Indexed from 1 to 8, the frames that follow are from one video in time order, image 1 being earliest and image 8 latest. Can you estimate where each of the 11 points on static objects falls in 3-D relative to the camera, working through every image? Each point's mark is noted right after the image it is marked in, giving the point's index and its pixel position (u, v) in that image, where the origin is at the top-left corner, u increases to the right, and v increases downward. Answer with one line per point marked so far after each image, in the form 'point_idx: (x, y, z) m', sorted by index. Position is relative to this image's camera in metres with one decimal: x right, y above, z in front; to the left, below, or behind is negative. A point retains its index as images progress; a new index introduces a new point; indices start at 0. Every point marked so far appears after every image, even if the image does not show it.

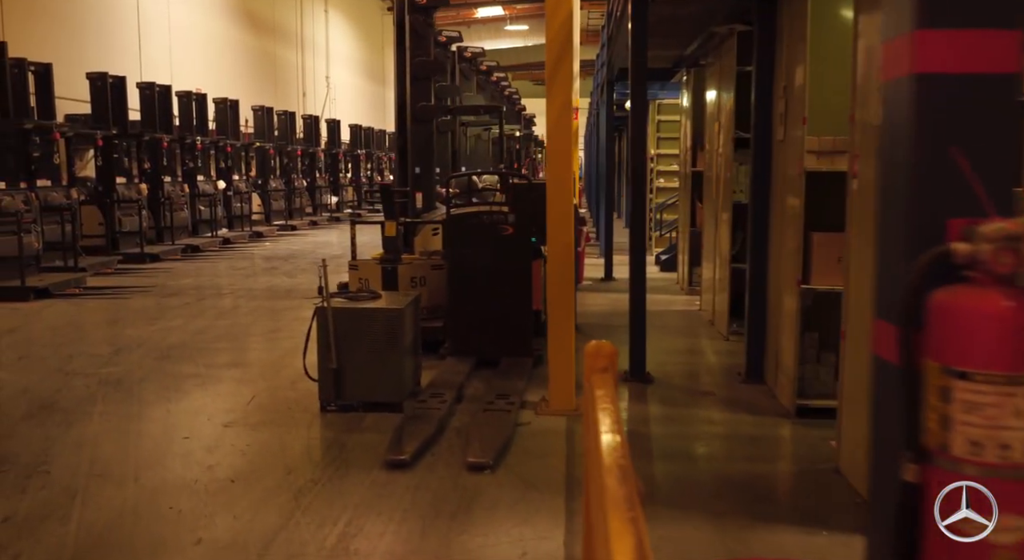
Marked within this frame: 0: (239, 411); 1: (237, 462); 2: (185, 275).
0: (-1.4, -0.7, +3.8) m
1: (-1.2, -0.8, +3.2) m
2: (-3.7, 0.0, +8.3) m
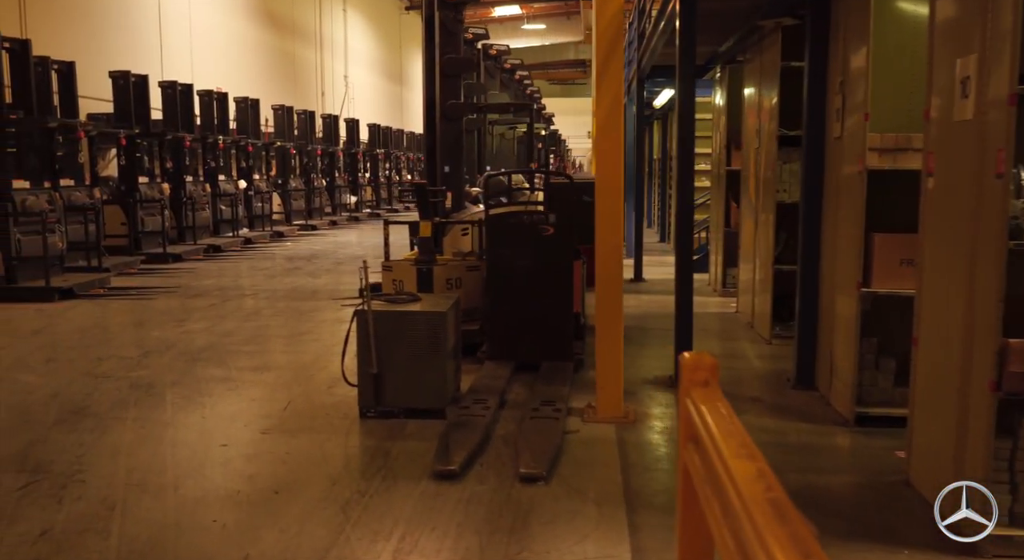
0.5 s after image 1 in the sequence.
0: (-1.2, -0.7, +3.7) m
1: (-1.0, -0.8, +3.0) m
2: (-3.4, 0.0, +8.3) m
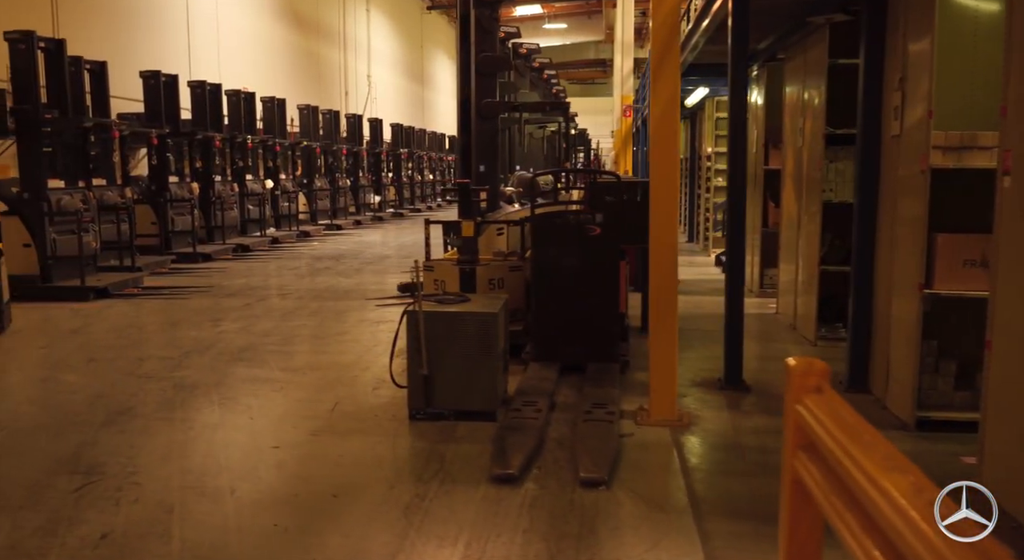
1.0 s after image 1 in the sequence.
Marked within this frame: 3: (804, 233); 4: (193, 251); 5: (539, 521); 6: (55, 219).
0: (-0.9, -0.7, +3.6) m
1: (-0.7, -0.8, +3.0) m
2: (-3.1, 0.0, +8.3) m
3: (+2.2, +0.4, +5.5) m
4: (-4.1, +0.4, +9.3) m
5: (+0.1, -0.9, +2.6) m
6: (-4.4, +0.6, +7.0) m
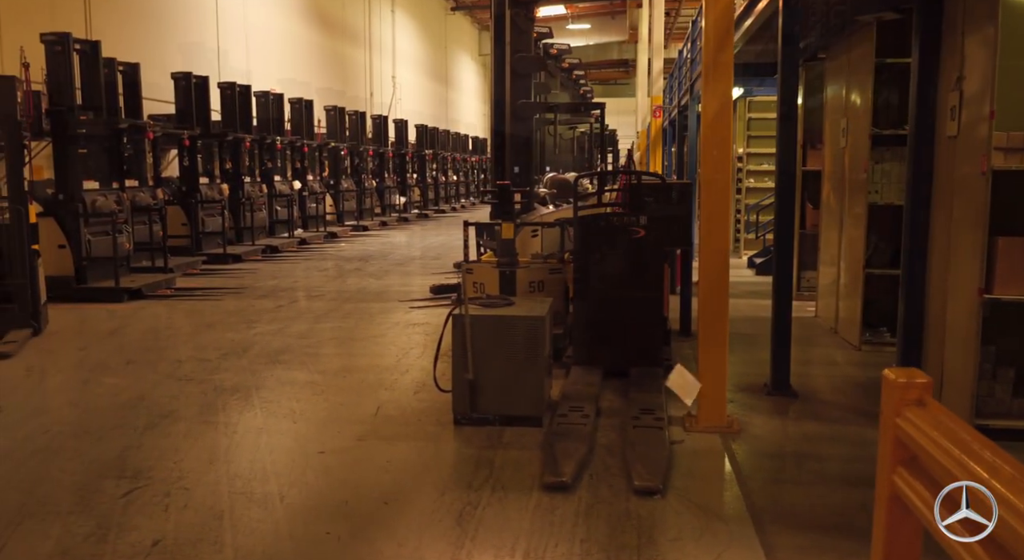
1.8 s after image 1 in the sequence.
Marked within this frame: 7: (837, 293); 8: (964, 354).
0: (-0.7, -0.7, +3.6) m
1: (-0.5, -0.8, +3.0) m
2: (-2.8, 0.0, +8.3) m
3: (+2.5, +0.3, +5.3) m
4: (-3.7, +0.4, +9.4) m
5: (+0.3, -0.9, +2.5) m
6: (-4.1, +0.6, +7.1) m
7: (+2.5, -0.1, +5.5) m
8: (+2.2, -0.4, +3.6) m
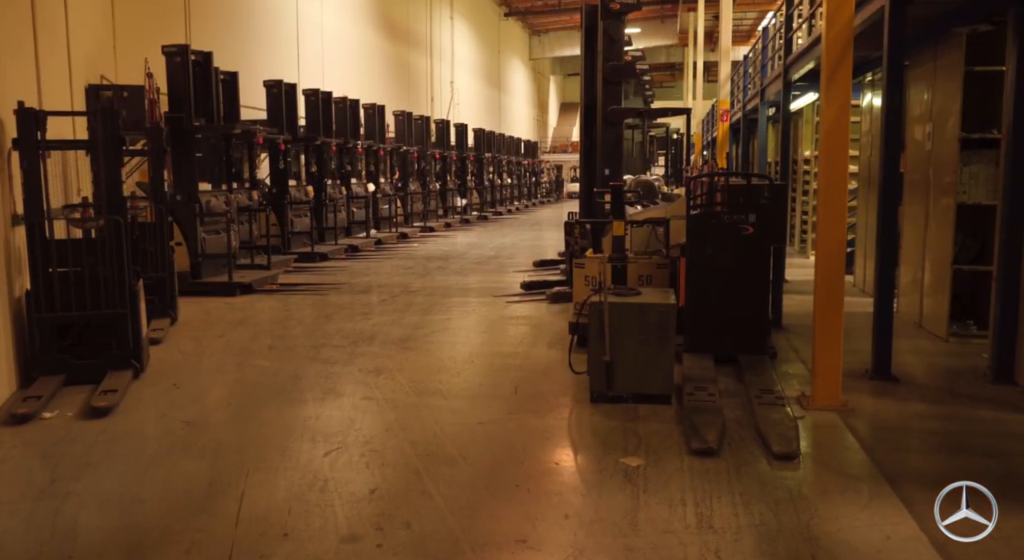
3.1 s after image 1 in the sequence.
0: (0.0, -0.7, +4.0) m
1: (+0.2, -0.8, +3.4) m
2: (-1.8, +0.1, +8.8) m
3: (+3.3, +0.4, +5.6) m
4: (-2.8, +0.4, +9.9) m
5: (+1.0, -0.8, +2.9) m
6: (-3.2, +0.6, +7.6) m
7: (+3.3, -0.1, +5.8) m
8: (+2.9, -0.3, +3.9) m
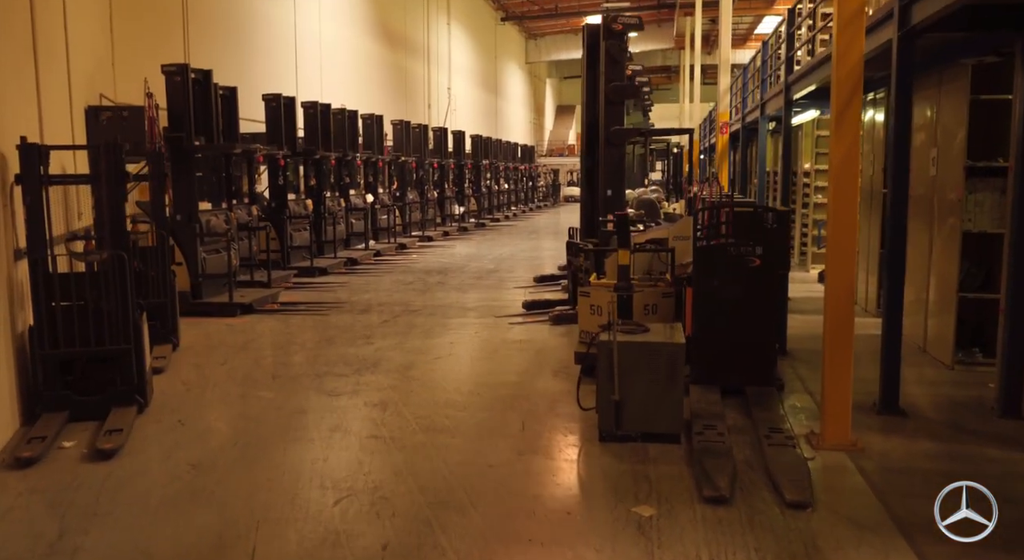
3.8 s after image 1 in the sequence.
0: (0.0, -0.9, +4.0) m
1: (+0.2, -1.0, +3.4) m
2: (-1.8, -0.1, +8.8) m
3: (+3.3, +0.2, +5.6) m
4: (-2.8, +0.2, +9.9) m
5: (+1.0, -1.0, +2.9) m
6: (-3.2, +0.4, +7.6) m
7: (+3.3, -0.3, +5.8) m
8: (+3.0, -0.5, +3.9) m
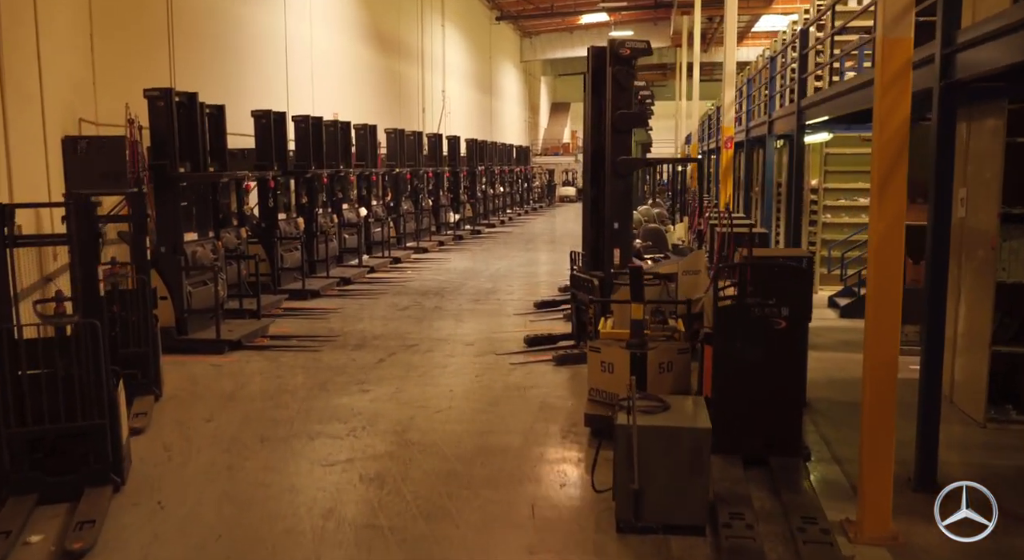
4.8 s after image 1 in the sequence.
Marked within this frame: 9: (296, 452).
0: (+0.1, -1.3, +3.7) m
1: (+0.3, -1.4, +3.0) m
2: (-1.8, -0.4, +8.4) m
3: (+3.3, -0.2, +5.3) m
4: (-2.8, -0.1, +9.5) m
5: (+1.1, -1.4, +2.6) m
6: (-3.2, +0.1, +7.2) m
7: (+3.3, -0.6, +5.5) m
8: (+3.0, -0.9, +3.6) m
9: (-1.4, -1.1, +4.6) m
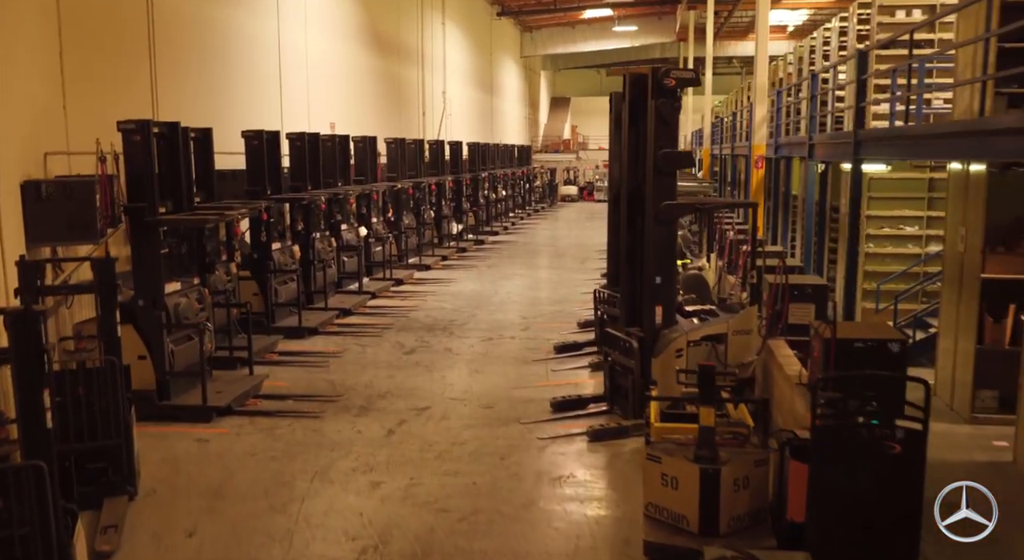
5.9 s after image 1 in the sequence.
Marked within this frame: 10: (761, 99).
0: (+0.3, -1.8, +2.9) m
1: (+0.5, -1.9, +2.2) m
2: (-1.6, -0.9, +7.6) m
3: (+3.6, -0.7, +4.5) m
4: (-2.6, -0.6, +8.7) m
5: (+1.3, -2.0, +1.8) m
6: (-3.0, -0.4, +6.4) m
7: (+3.6, -1.1, +4.7) m
8: (+3.3, -1.4, +2.8) m
9: (-1.2, -1.7, +3.8) m
10: (+3.4, +2.5, +9.9) m
